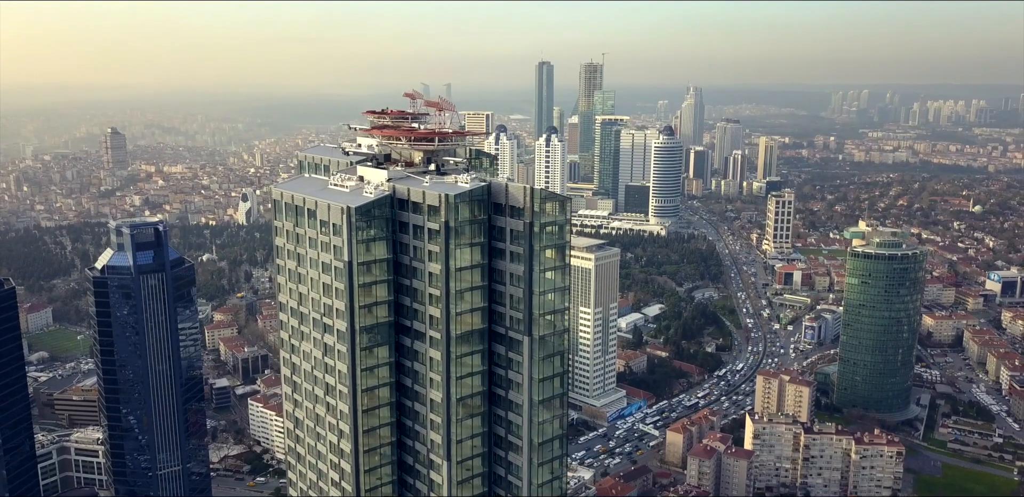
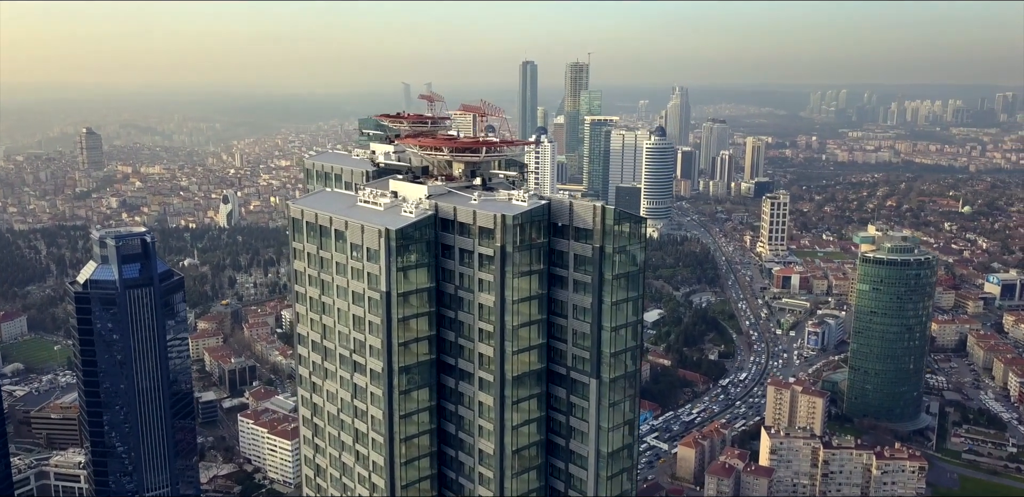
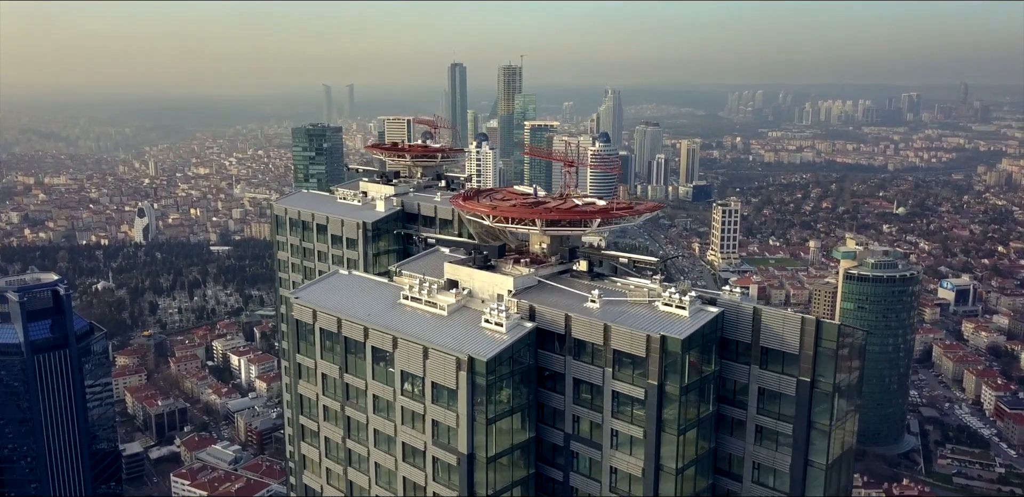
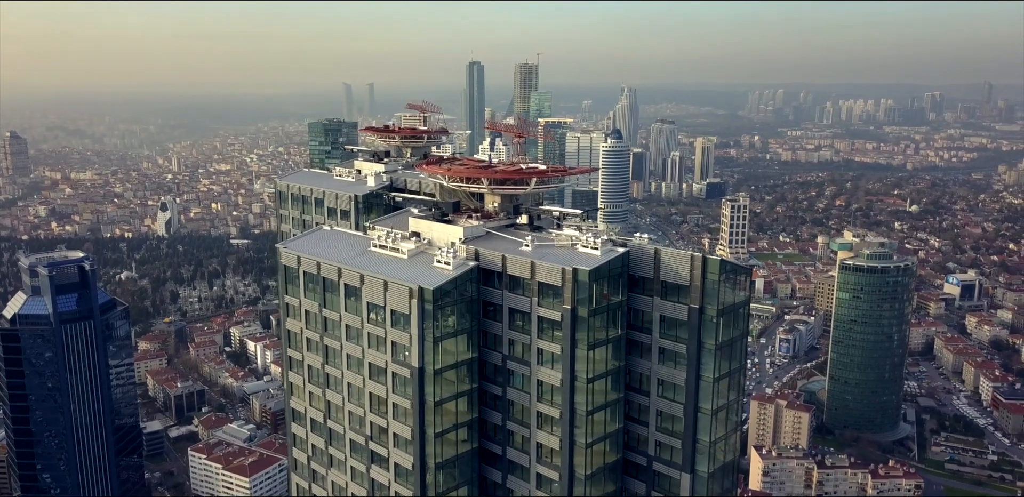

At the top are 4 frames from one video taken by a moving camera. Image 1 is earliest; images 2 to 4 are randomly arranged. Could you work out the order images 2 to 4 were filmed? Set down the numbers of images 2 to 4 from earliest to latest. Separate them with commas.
2, 4, 3
